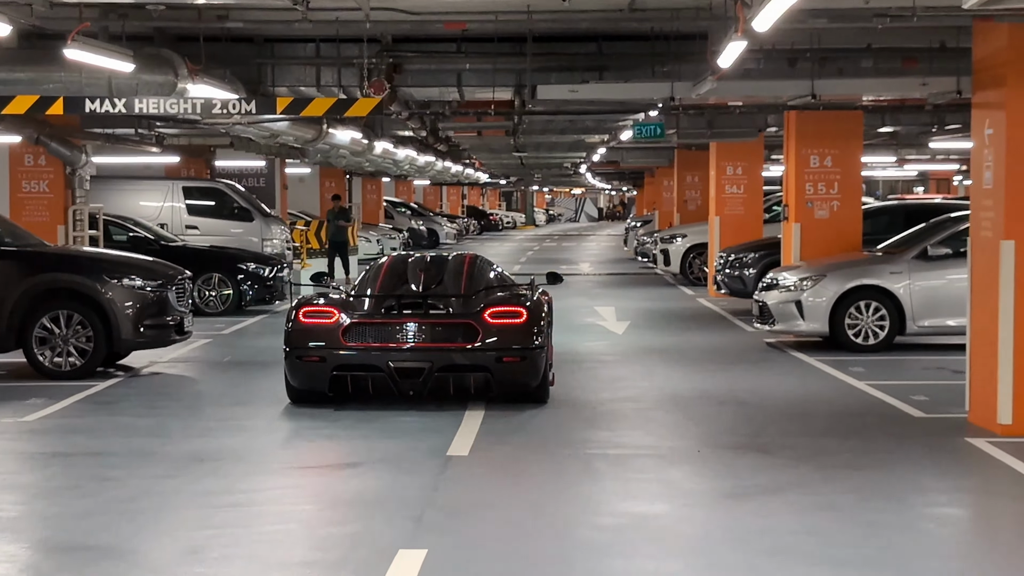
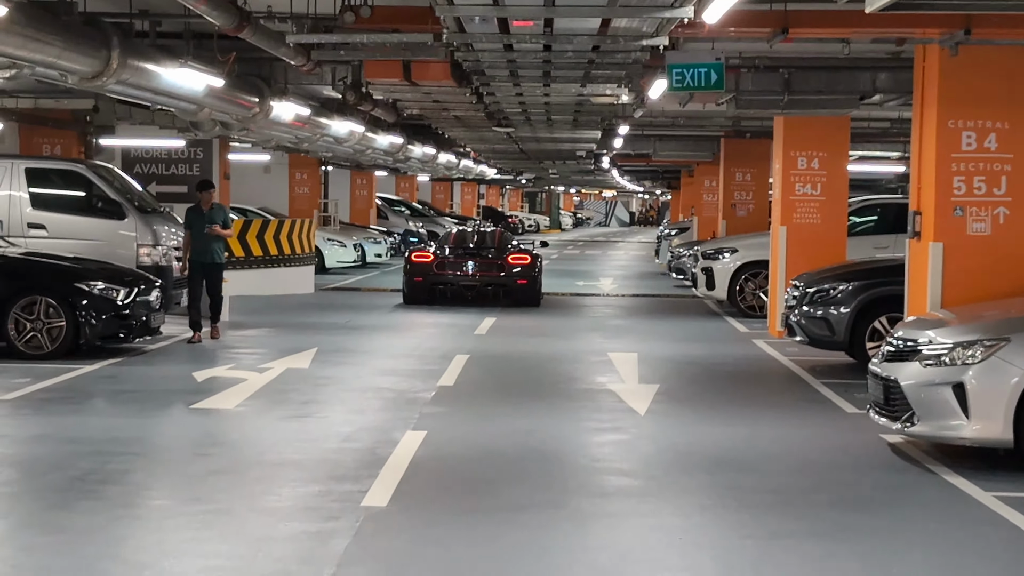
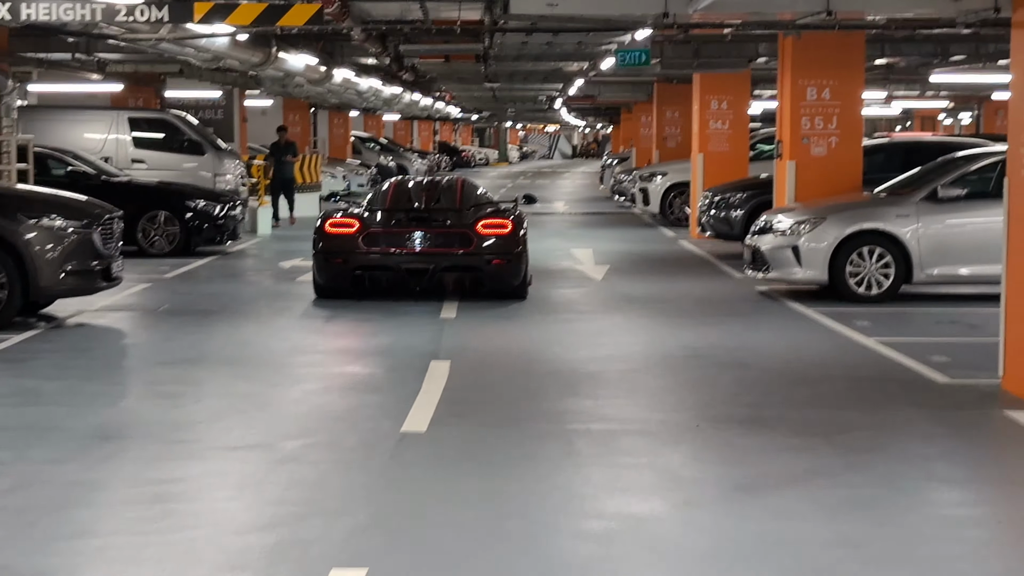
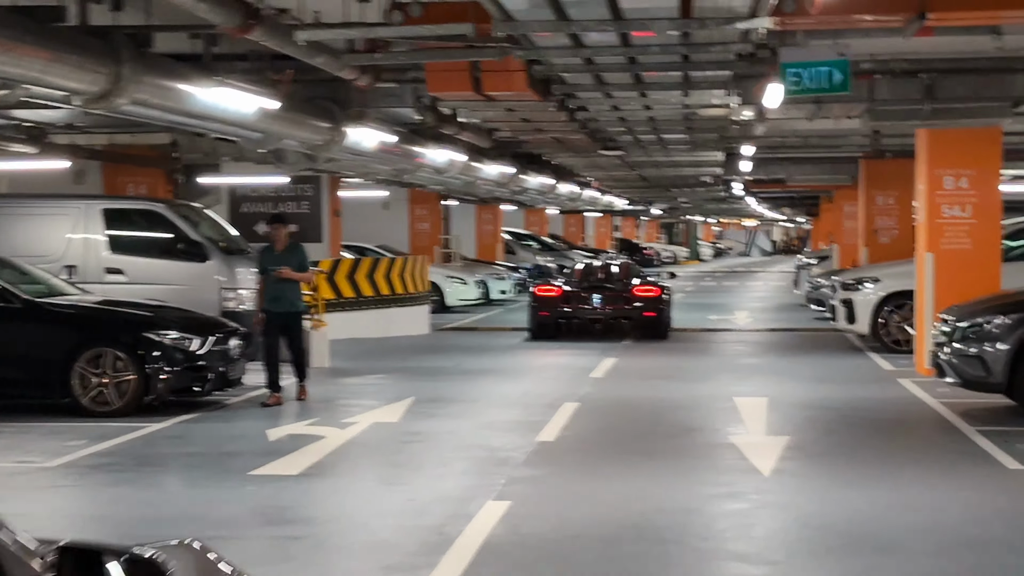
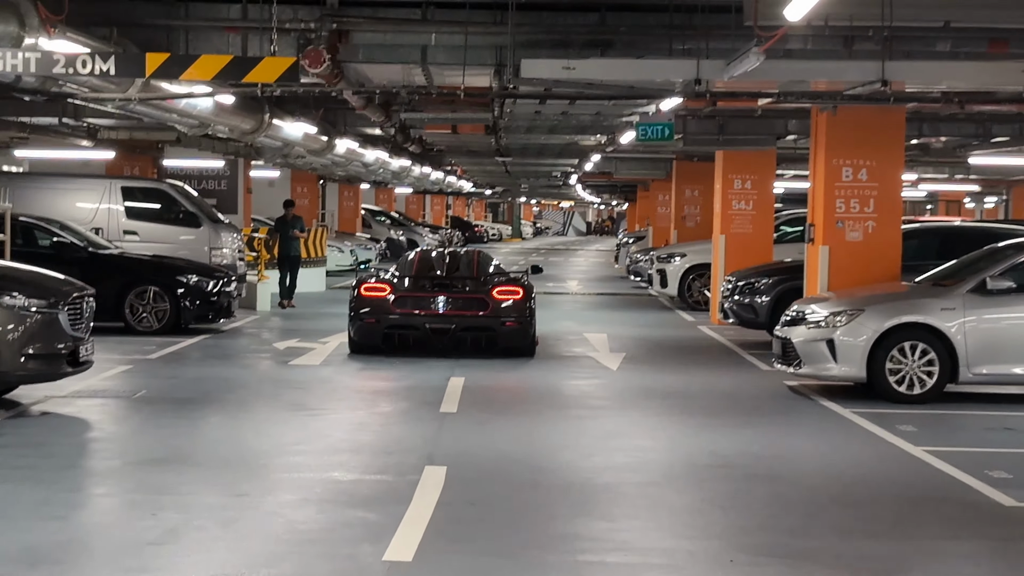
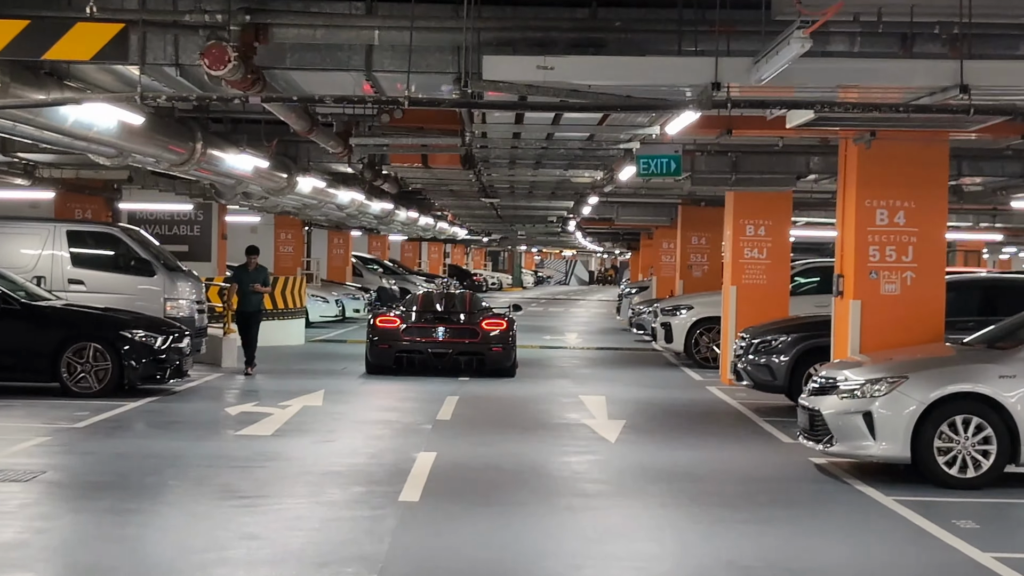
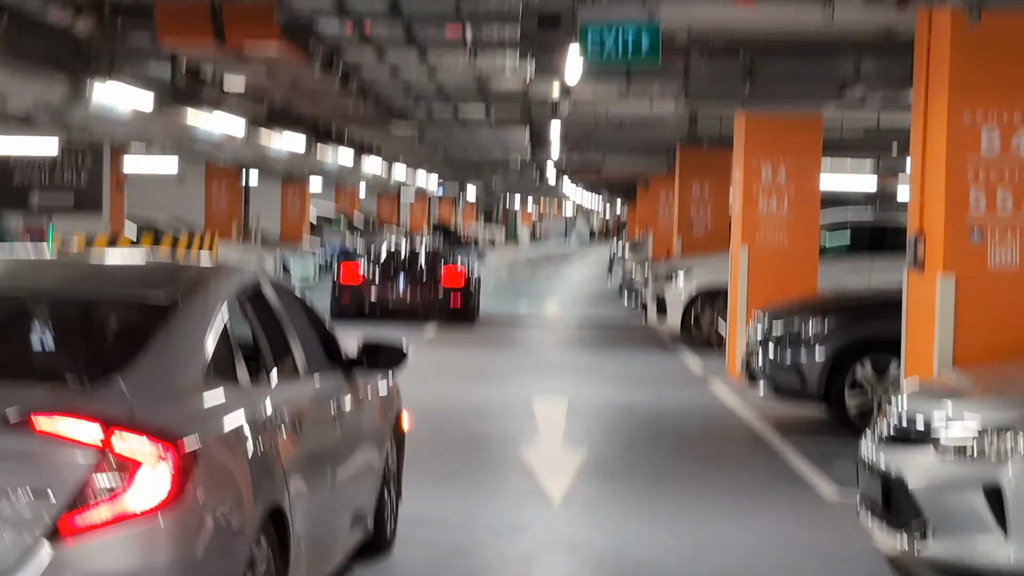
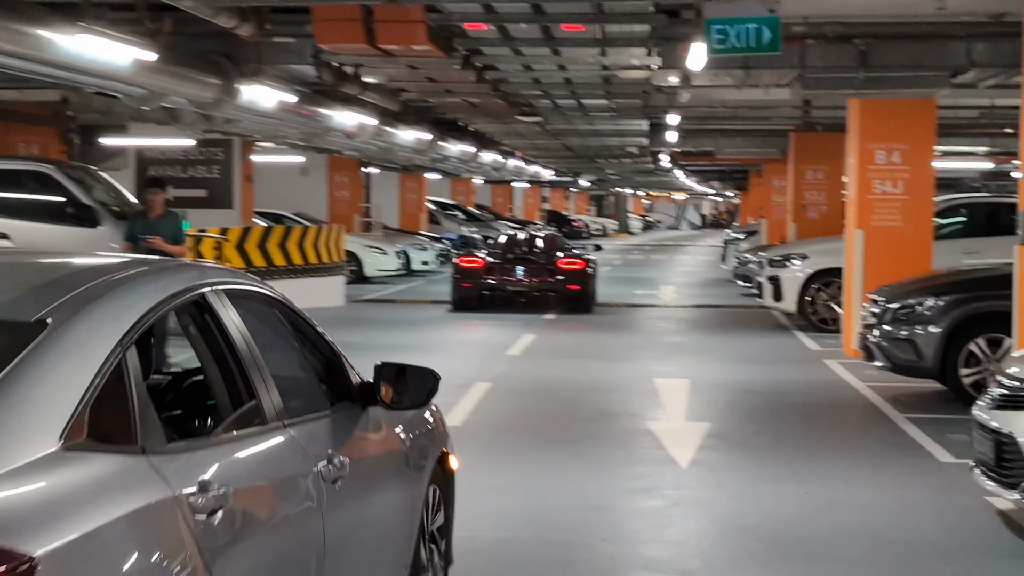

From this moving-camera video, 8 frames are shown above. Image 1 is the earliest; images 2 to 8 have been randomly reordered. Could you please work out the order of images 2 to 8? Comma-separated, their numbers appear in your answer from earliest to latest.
3, 5, 6, 2, 4, 8, 7
